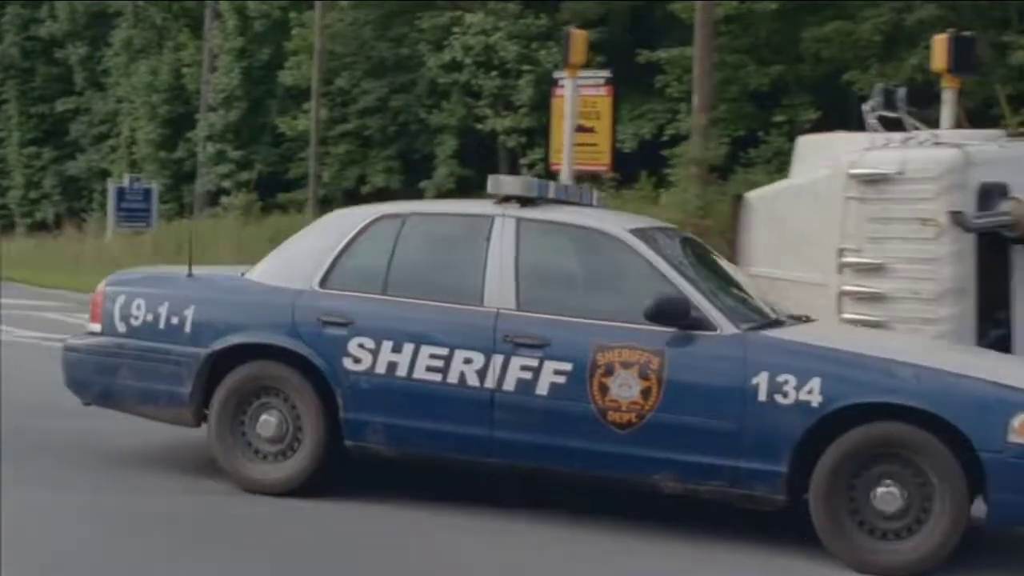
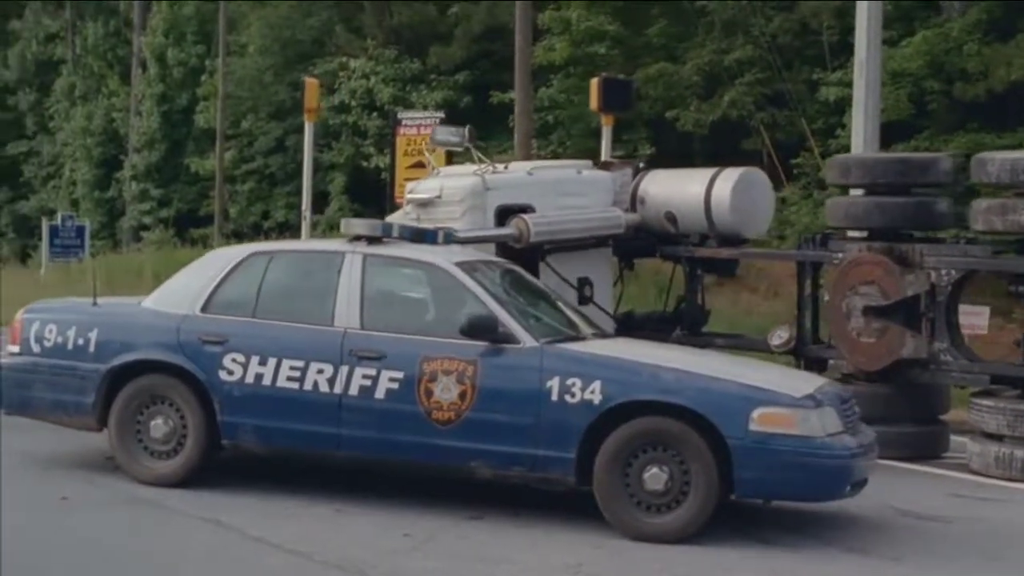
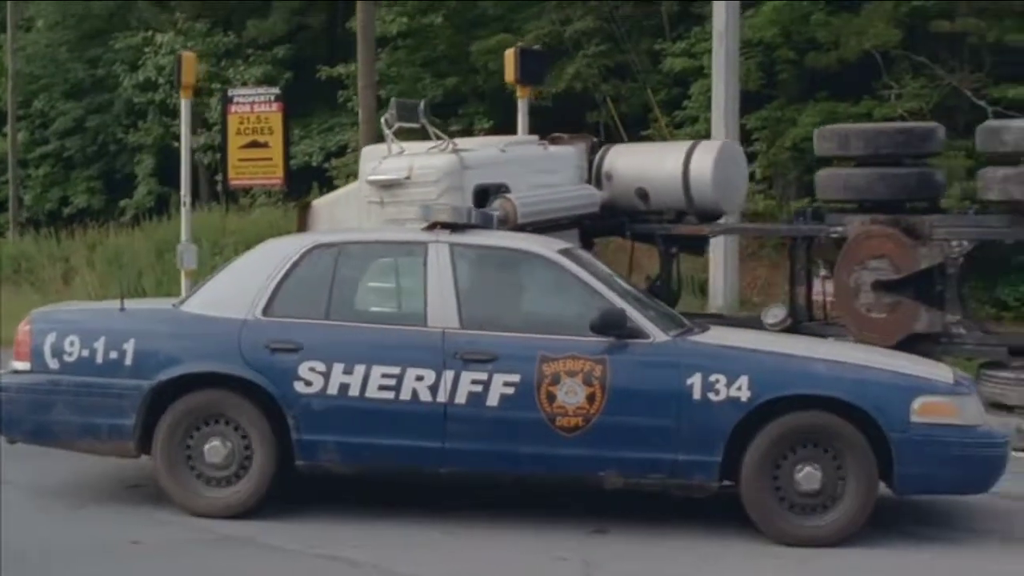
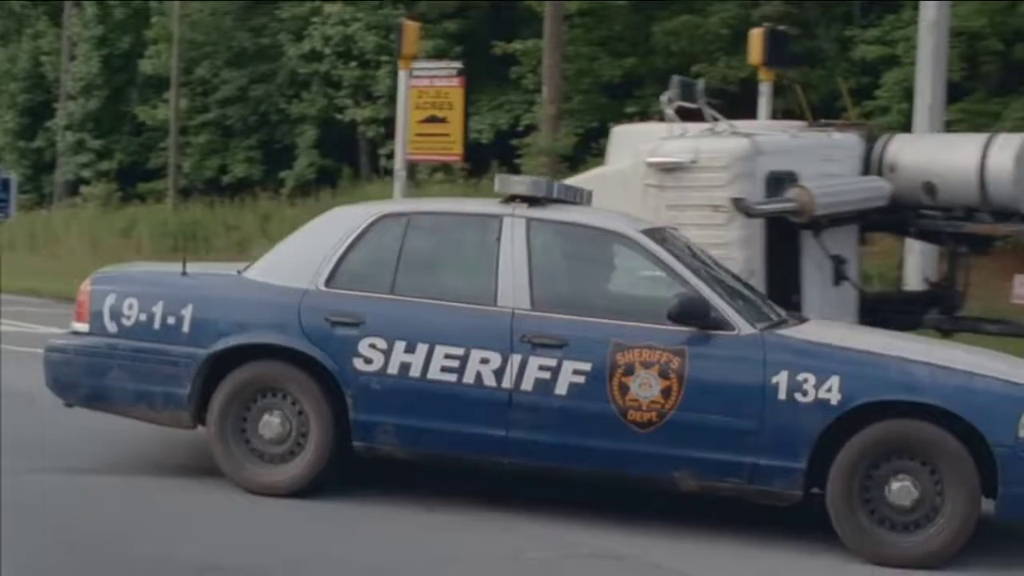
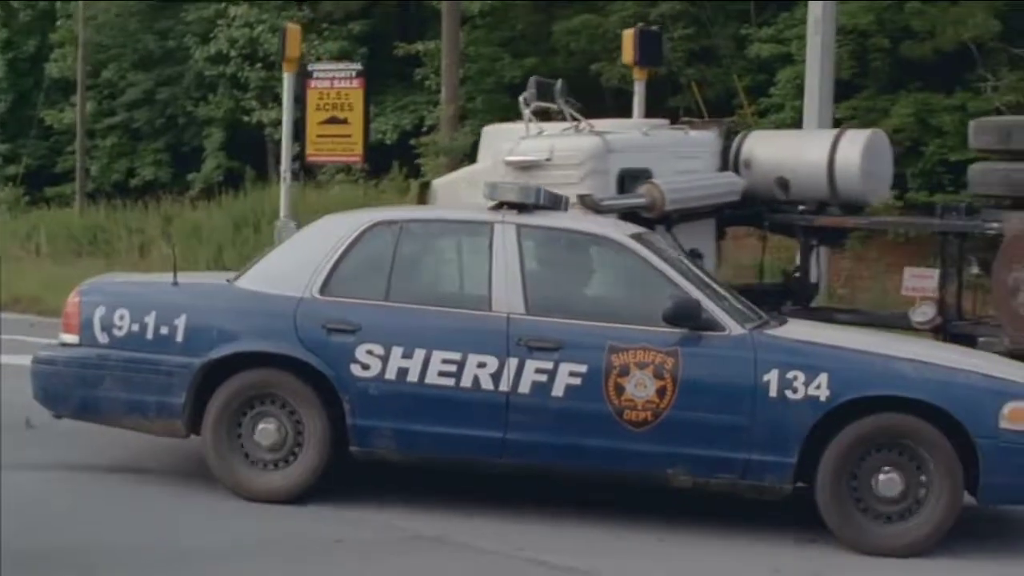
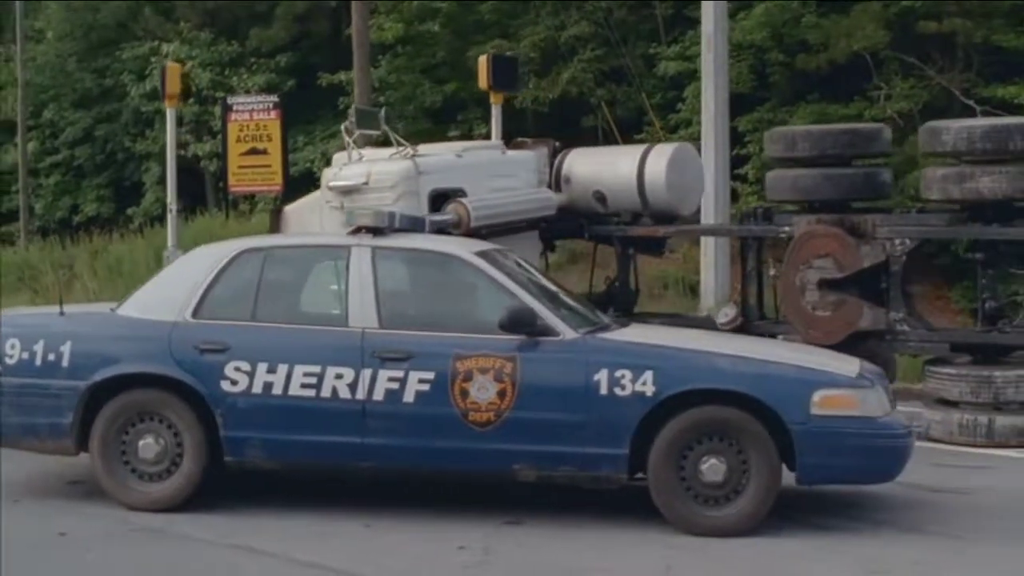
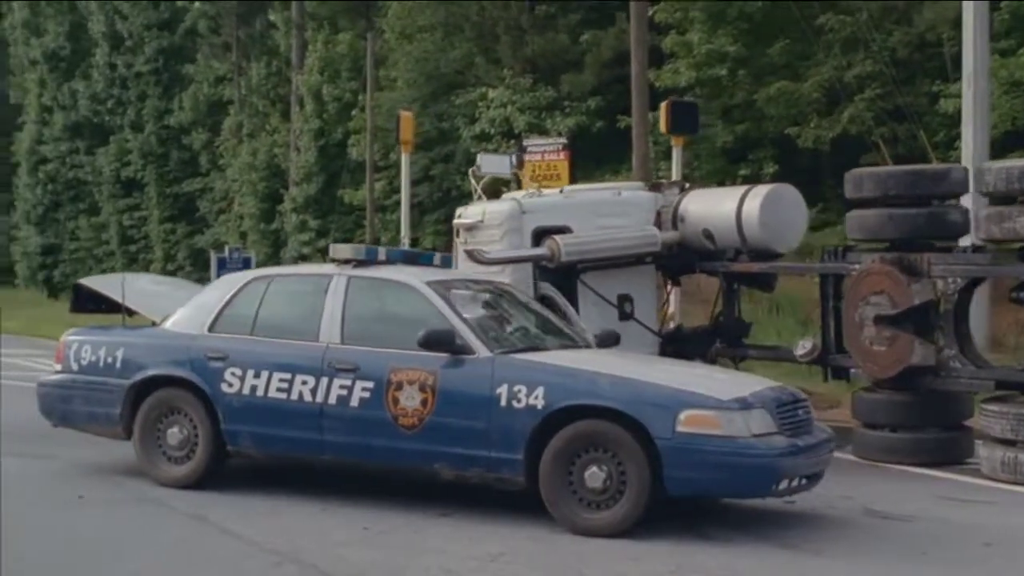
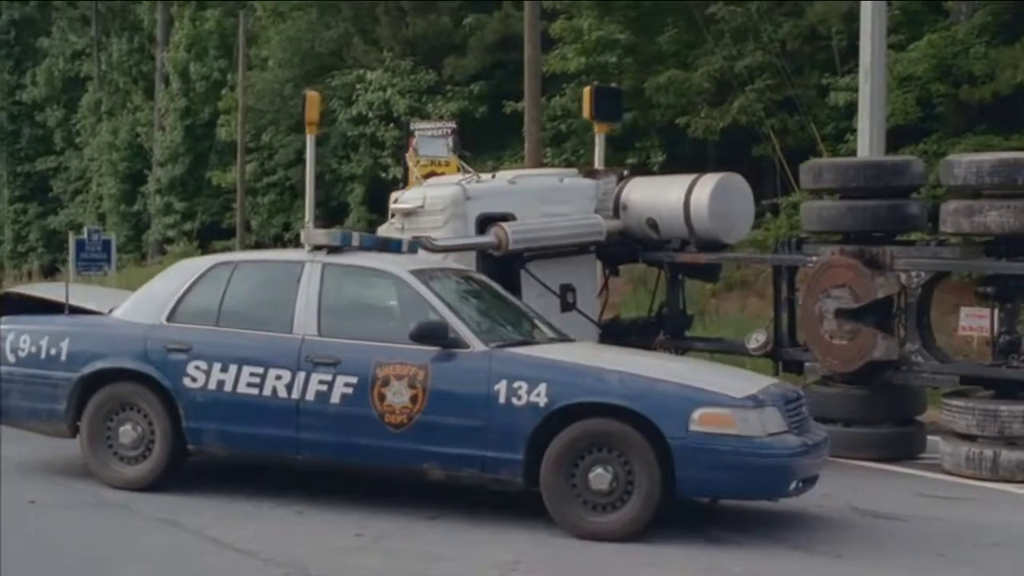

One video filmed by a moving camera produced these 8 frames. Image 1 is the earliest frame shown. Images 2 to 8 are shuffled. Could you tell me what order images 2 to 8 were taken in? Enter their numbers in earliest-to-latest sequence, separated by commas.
4, 5, 3, 6, 2, 8, 7
